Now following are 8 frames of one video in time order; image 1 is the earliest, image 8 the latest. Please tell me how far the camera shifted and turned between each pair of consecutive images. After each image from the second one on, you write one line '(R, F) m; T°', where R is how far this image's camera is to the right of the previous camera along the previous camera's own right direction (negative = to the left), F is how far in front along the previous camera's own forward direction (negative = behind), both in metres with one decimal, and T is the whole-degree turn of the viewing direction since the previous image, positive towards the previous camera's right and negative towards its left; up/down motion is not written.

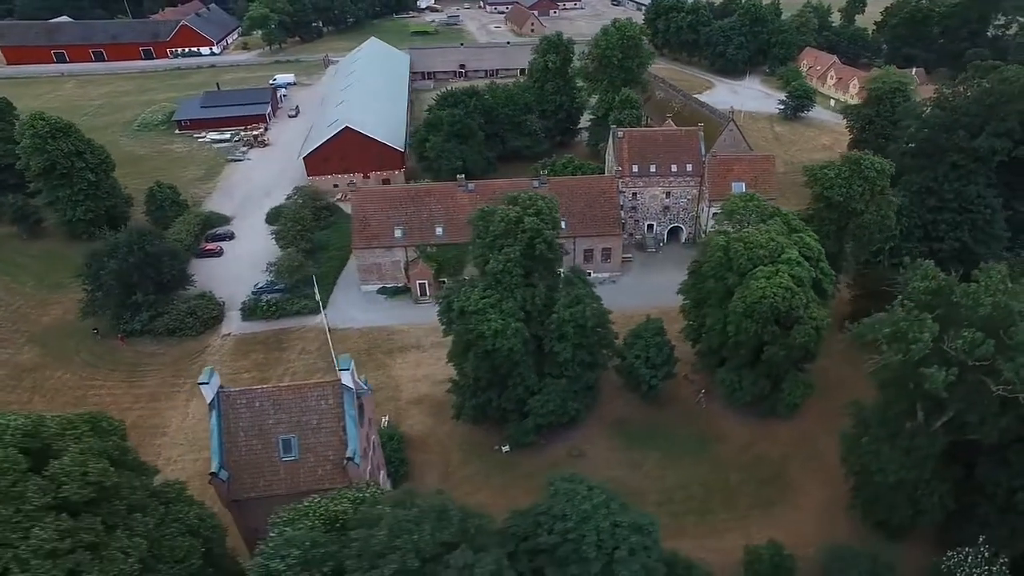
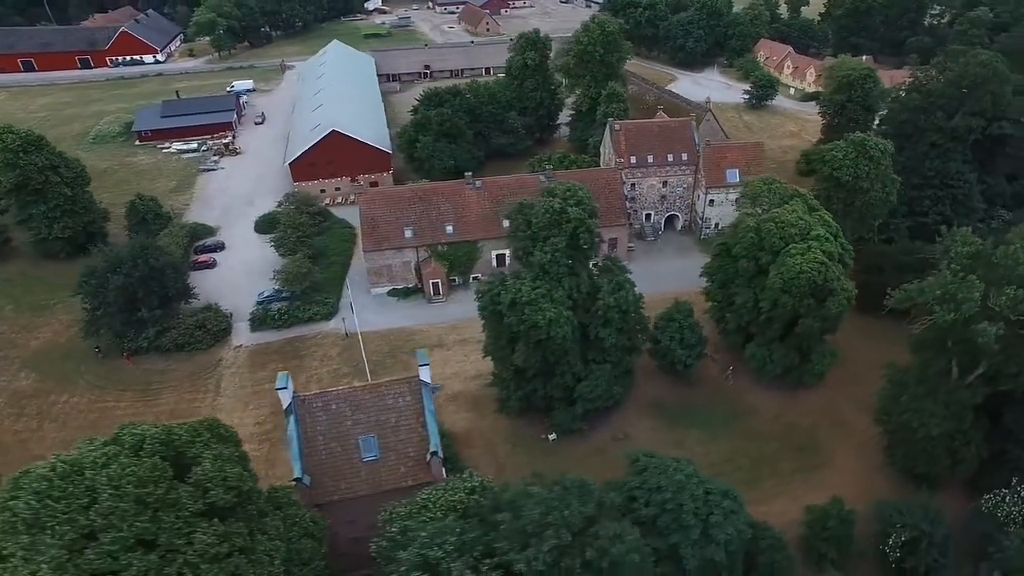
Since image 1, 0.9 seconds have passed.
(-5.2, -0.5) m; +5°
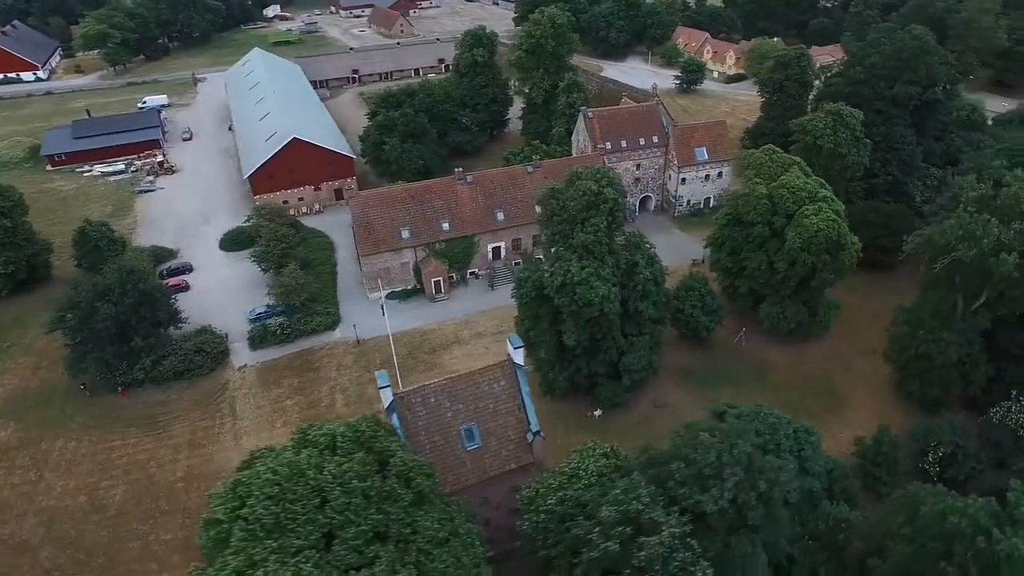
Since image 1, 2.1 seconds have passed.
(-7.4, -0.2) m; +8°
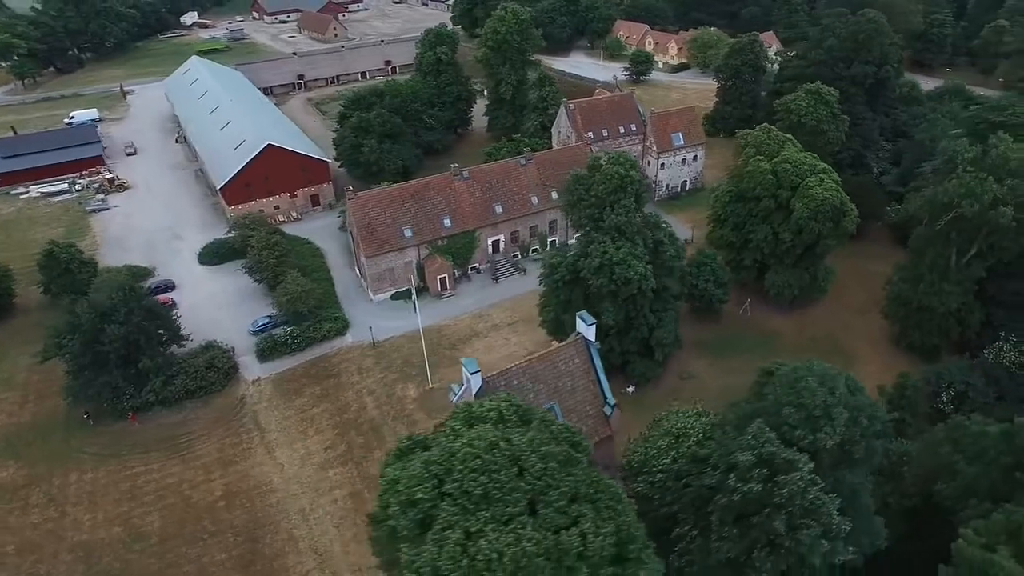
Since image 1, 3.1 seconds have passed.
(-6.1, -0.4) m; +6°
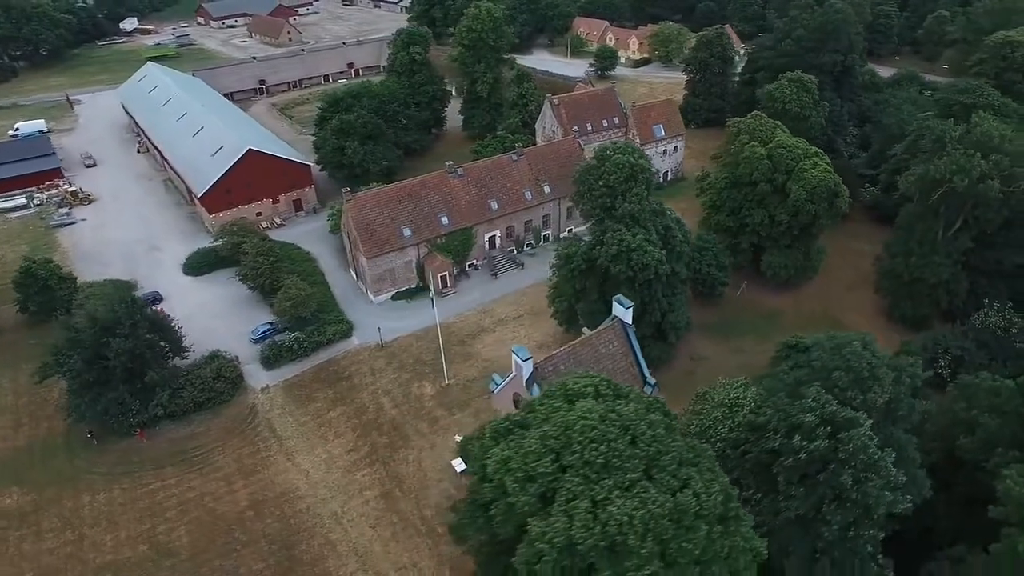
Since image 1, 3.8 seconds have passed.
(-3.9, -0.3) m; +4°
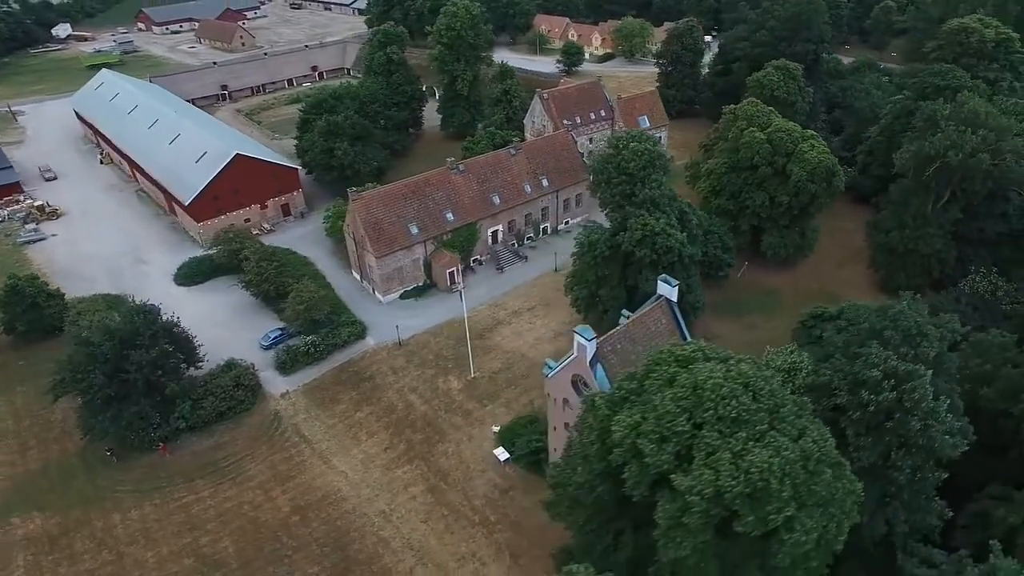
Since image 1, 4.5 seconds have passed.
(-4.7, -0.4) m; +5°
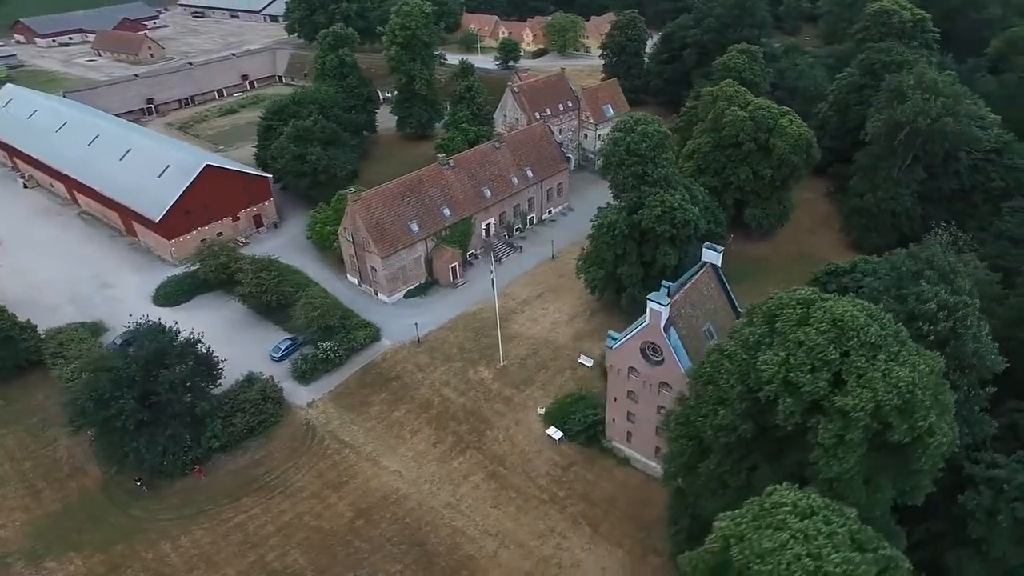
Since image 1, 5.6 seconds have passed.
(-7.1, -0.4) m; +8°
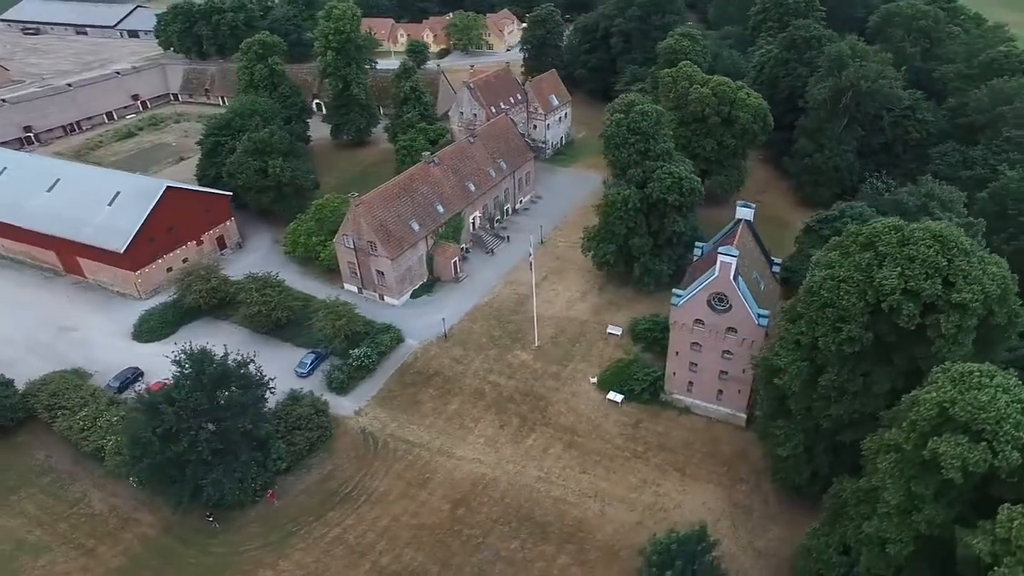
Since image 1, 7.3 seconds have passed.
(-10.3, -0.5) m; +11°
